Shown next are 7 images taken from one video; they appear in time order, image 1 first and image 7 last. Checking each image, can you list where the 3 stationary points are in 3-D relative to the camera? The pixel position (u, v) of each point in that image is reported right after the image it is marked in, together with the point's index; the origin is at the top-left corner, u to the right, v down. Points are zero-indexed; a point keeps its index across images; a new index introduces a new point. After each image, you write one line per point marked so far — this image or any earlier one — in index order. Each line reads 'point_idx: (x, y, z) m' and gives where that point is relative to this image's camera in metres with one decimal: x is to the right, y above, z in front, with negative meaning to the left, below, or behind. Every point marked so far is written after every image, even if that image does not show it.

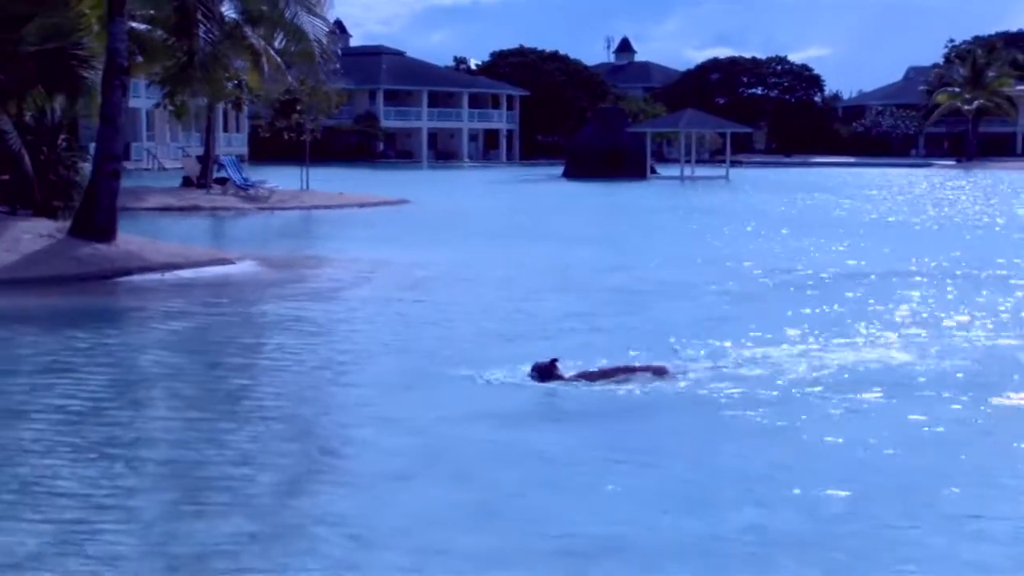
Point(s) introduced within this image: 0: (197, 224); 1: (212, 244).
0: (-5.1, +1.0, +20.3) m
1: (-4.6, +0.6, +18.1) m
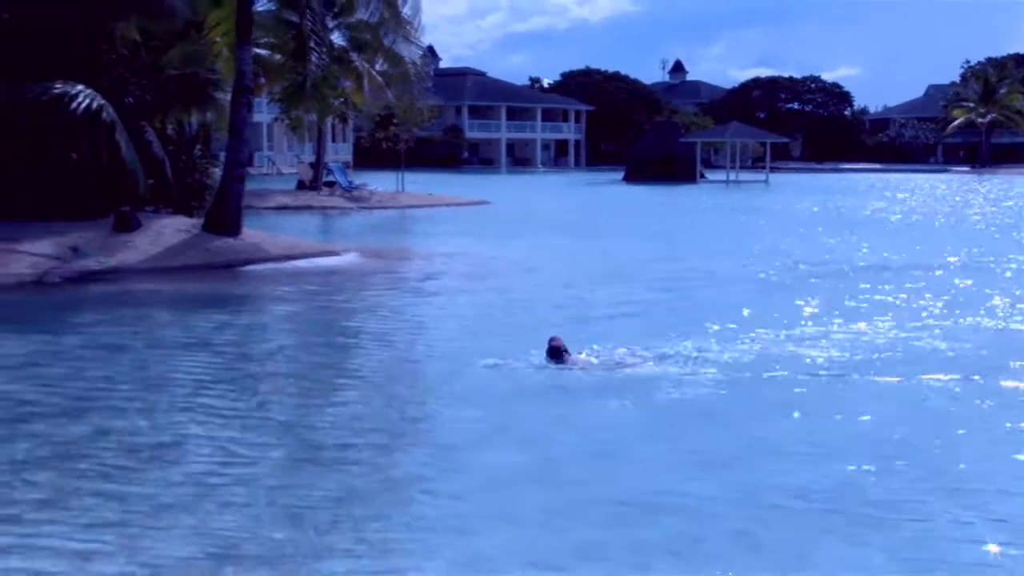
0: (-3.9, +1.2, +22.9) m
1: (-3.5, +0.8, +20.6) m
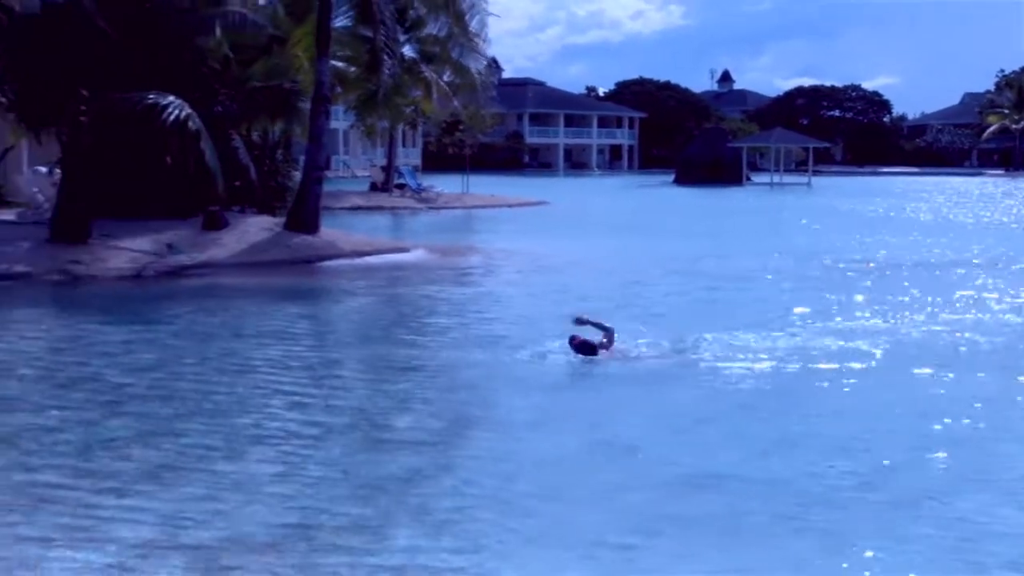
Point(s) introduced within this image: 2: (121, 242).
0: (-2.7, +1.3, +24.3) m
1: (-2.4, +0.9, +22.1) m
2: (-6.4, +0.7, +19.0) m
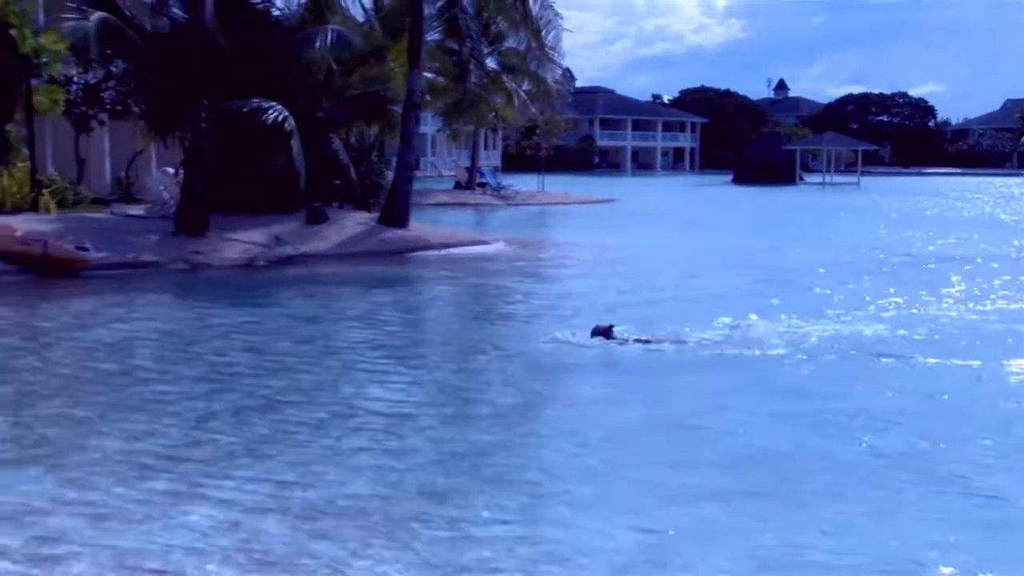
0: (-1.1, +1.6, +26.4) m
1: (-0.9, +1.2, +24.1) m
2: (-5.1, +1.0, +21.2) m
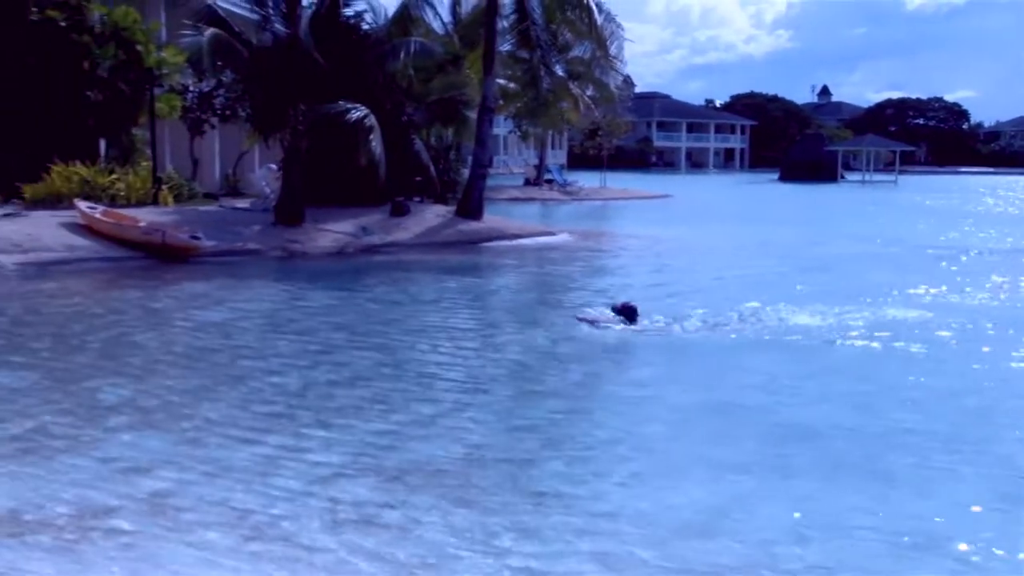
0: (+0.5, +1.9, +28.5) m
1: (+0.6, +1.5, +26.3) m
2: (-3.8, +1.3, +23.6) m
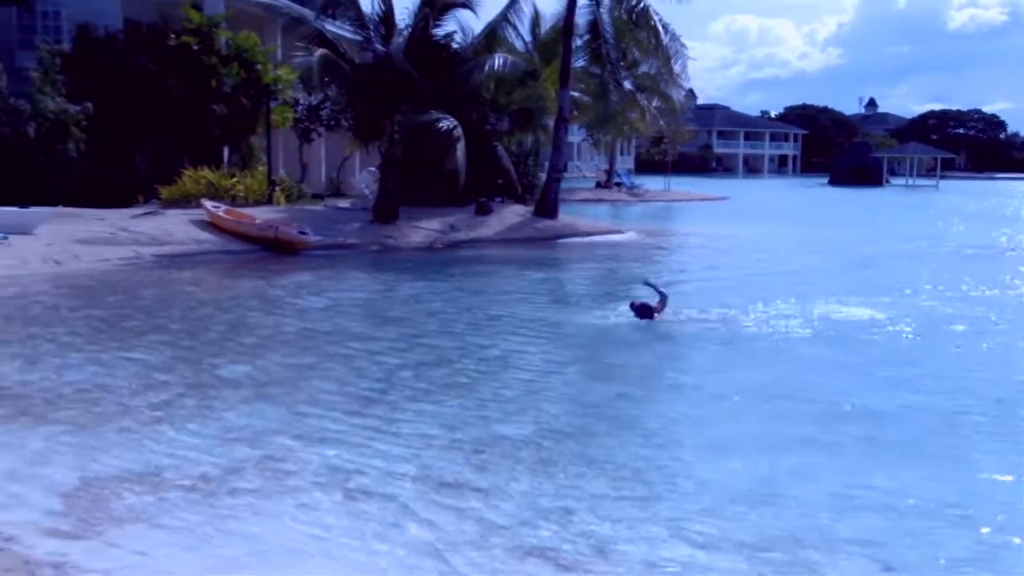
0: (+2.4, +2.1, +31.0) m
1: (+2.4, +1.6, +28.7) m
2: (-2.2, +1.5, +26.4) m
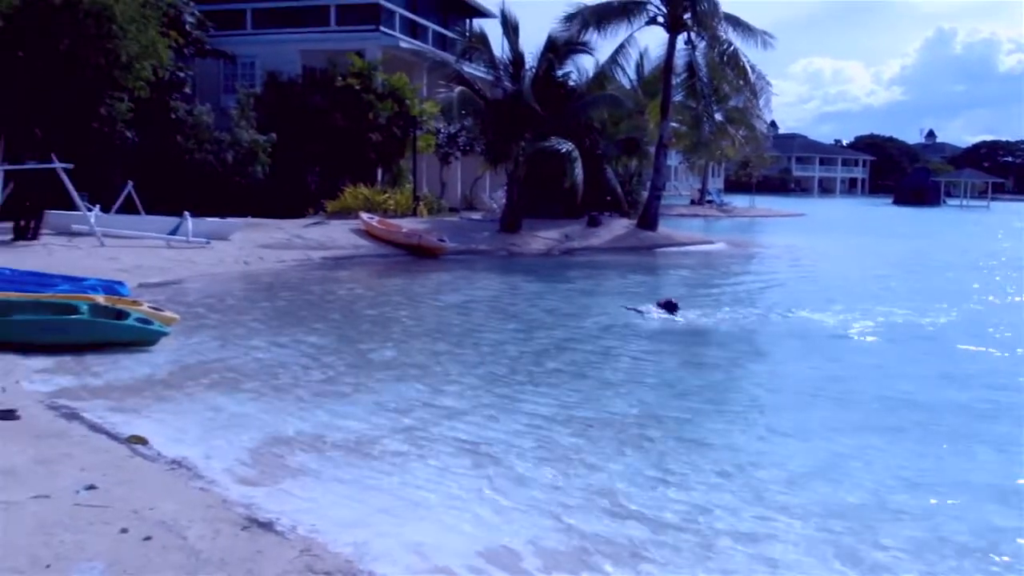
0: (+5.7, +2.0, +35.1) m
1: (+5.4, +1.6, +32.8) m
2: (+0.7, +1.5, +30.9) m
